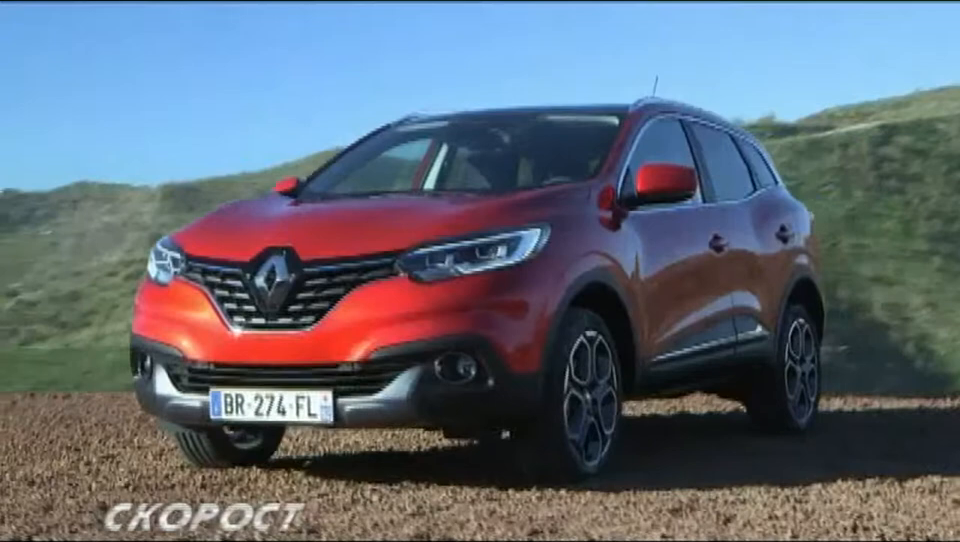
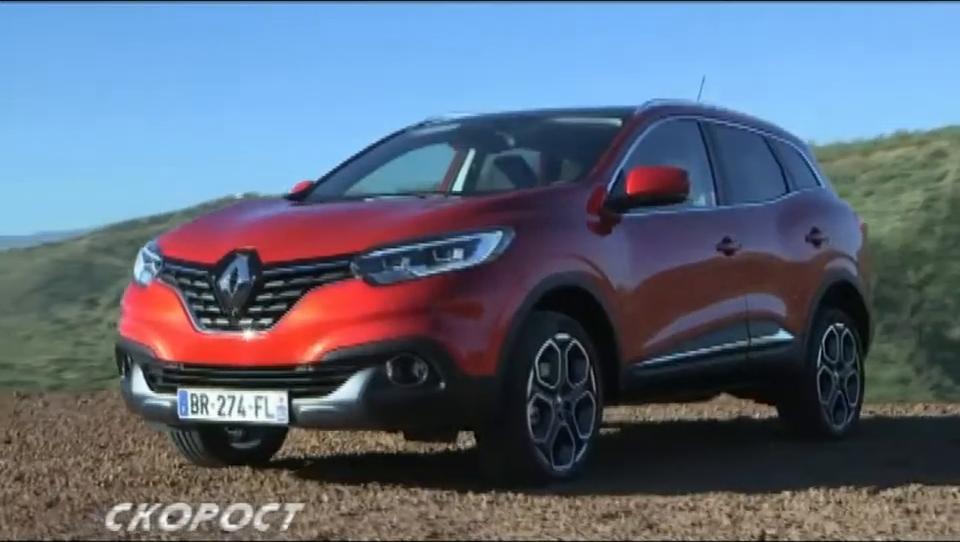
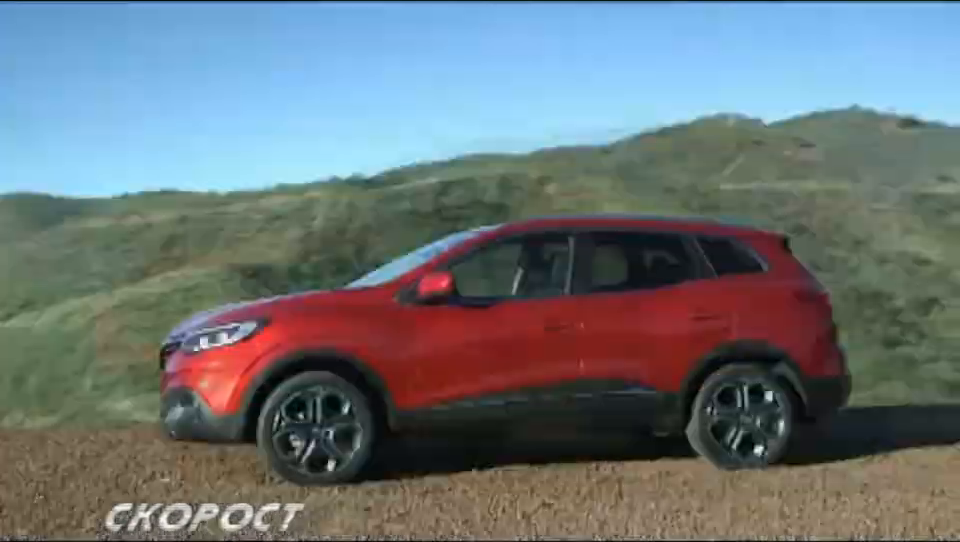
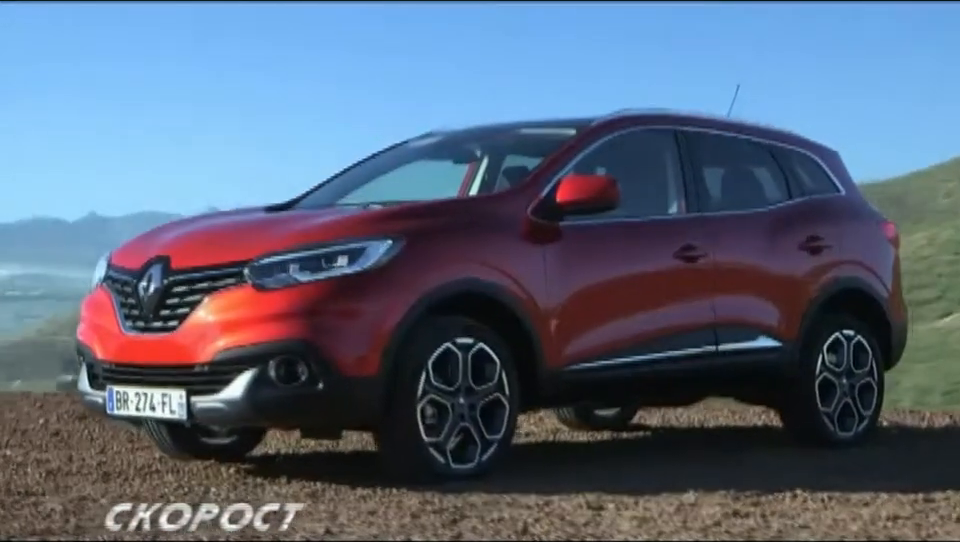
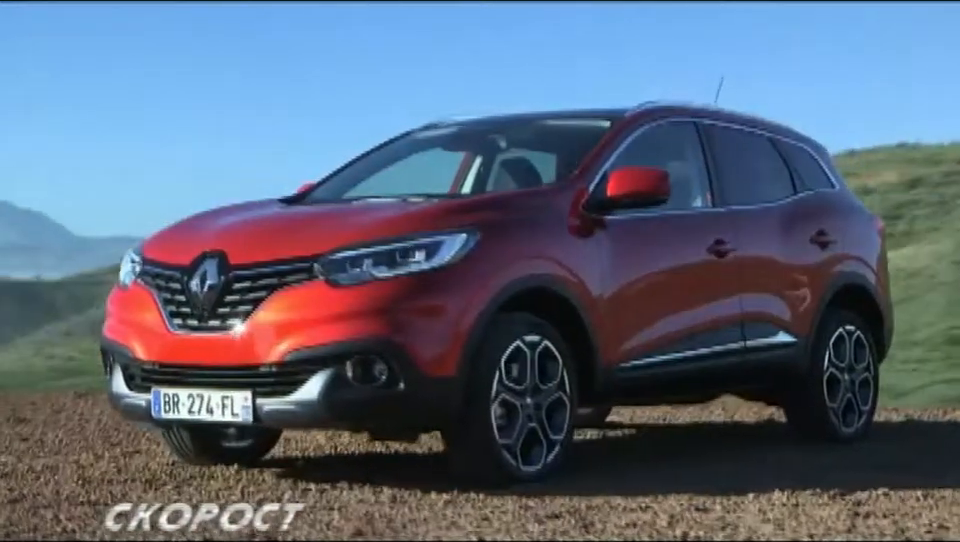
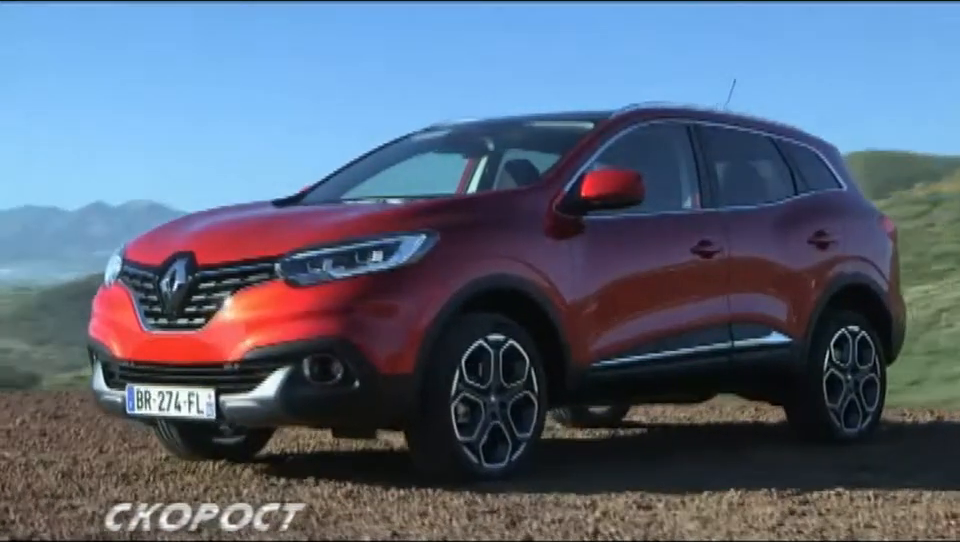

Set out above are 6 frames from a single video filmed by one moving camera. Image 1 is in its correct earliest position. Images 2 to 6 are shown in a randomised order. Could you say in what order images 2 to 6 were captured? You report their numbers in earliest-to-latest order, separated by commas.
2, 5, 6, 4, 3
